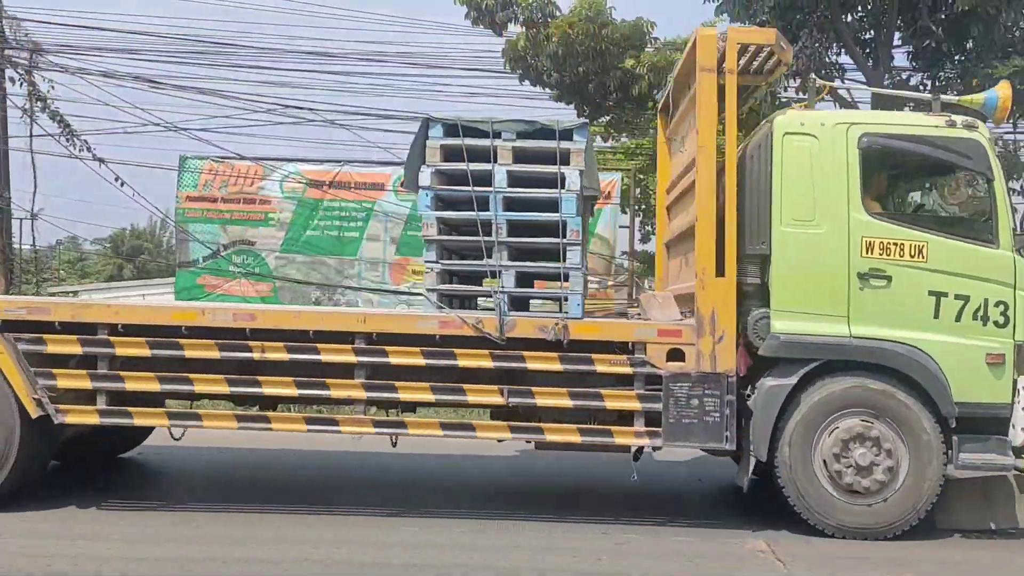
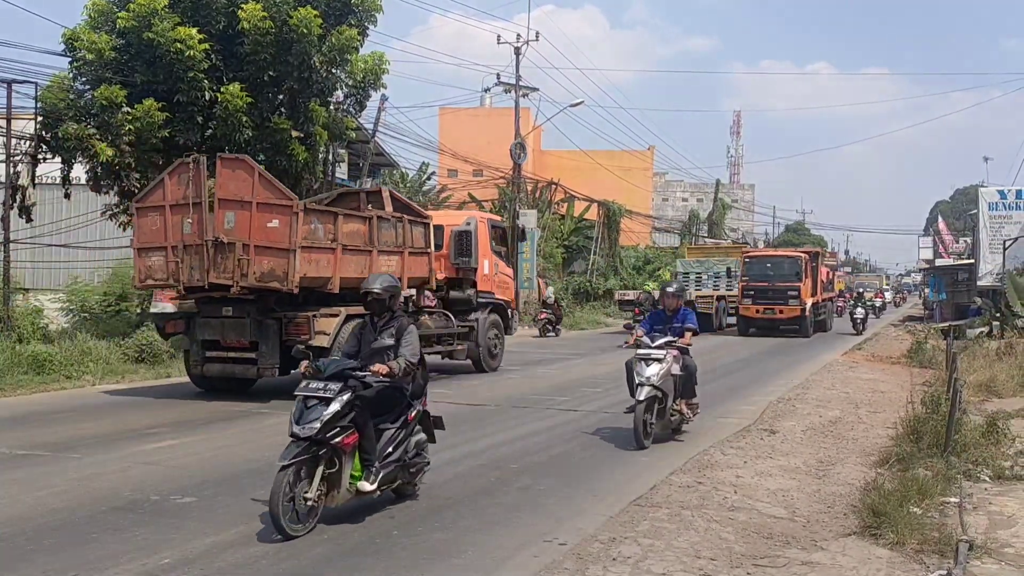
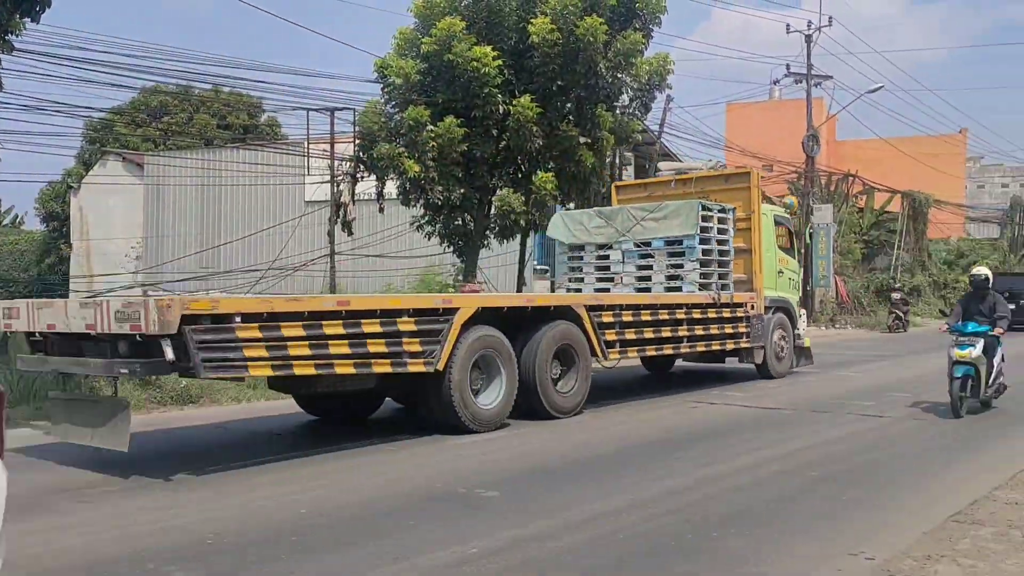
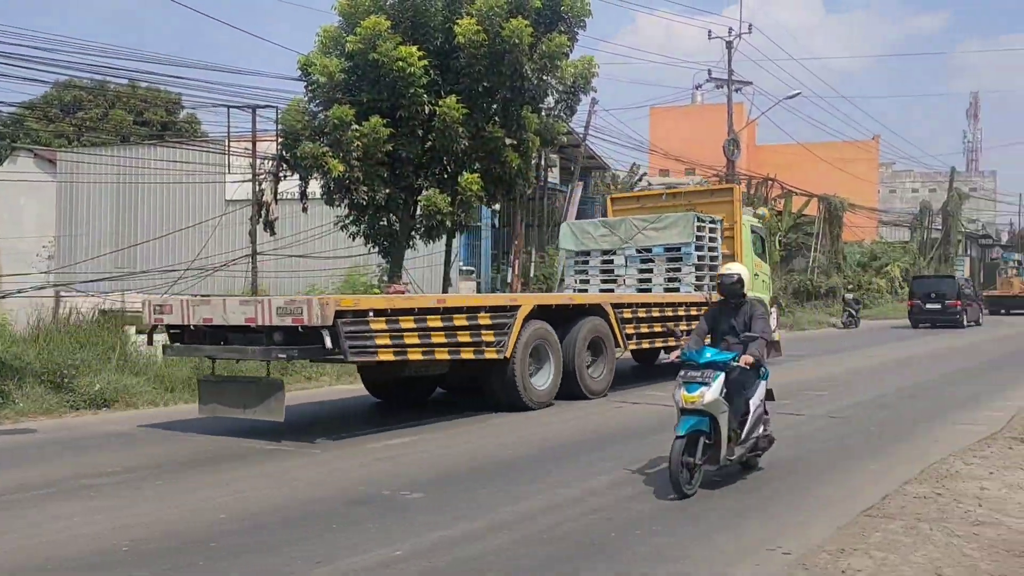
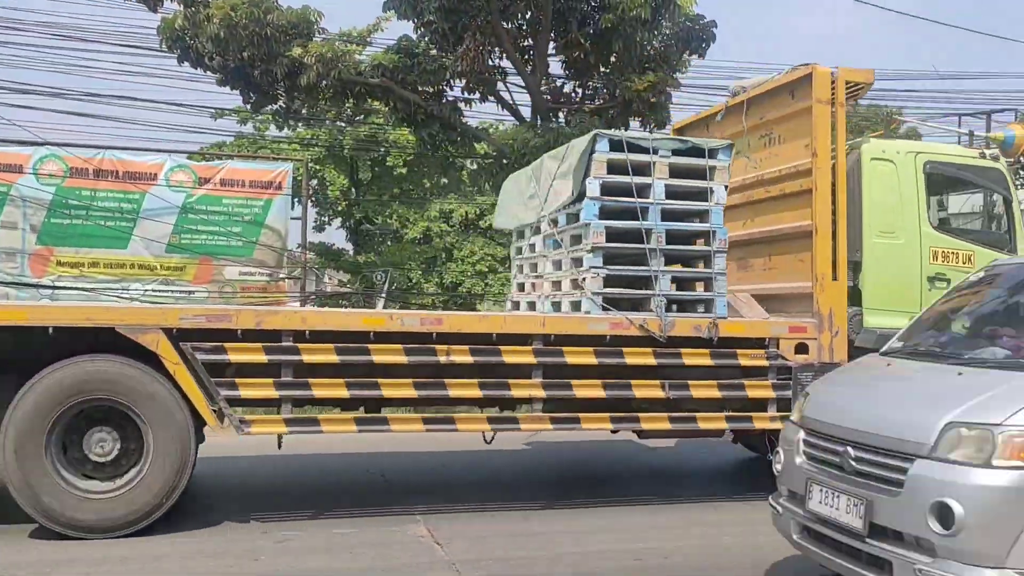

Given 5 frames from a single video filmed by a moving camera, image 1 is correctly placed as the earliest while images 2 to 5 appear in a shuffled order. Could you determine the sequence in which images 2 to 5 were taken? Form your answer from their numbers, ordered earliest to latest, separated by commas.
5, 3, 4, 2
